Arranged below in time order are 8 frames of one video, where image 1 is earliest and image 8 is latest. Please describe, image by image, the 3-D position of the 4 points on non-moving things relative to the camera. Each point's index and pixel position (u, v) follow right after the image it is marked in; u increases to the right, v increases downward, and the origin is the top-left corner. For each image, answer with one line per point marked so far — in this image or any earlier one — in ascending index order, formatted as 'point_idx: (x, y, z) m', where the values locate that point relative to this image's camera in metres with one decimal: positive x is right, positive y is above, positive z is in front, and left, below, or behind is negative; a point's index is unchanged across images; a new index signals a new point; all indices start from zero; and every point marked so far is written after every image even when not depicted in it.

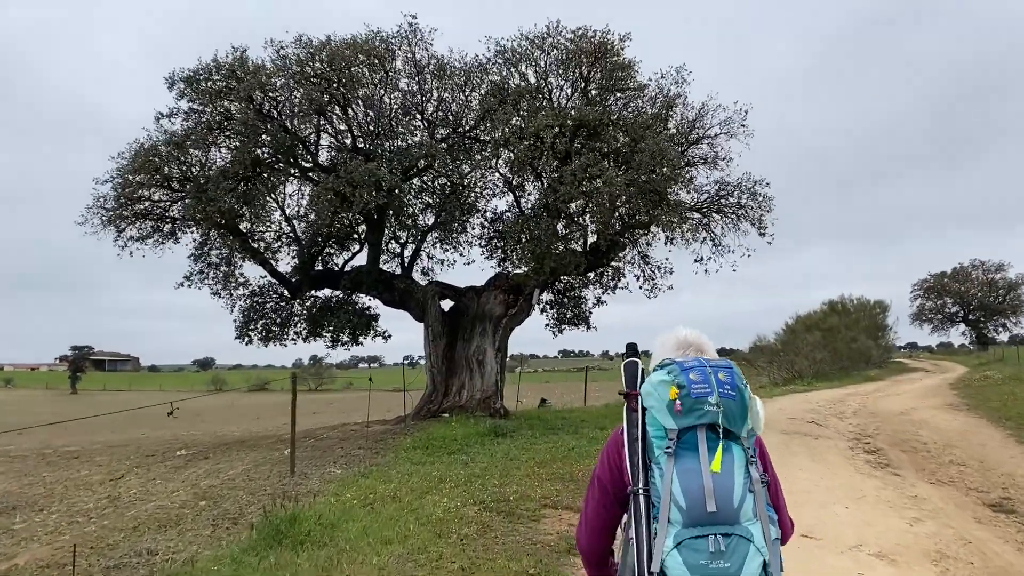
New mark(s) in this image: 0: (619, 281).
0: (+2.3, +0.1, +18.5) m
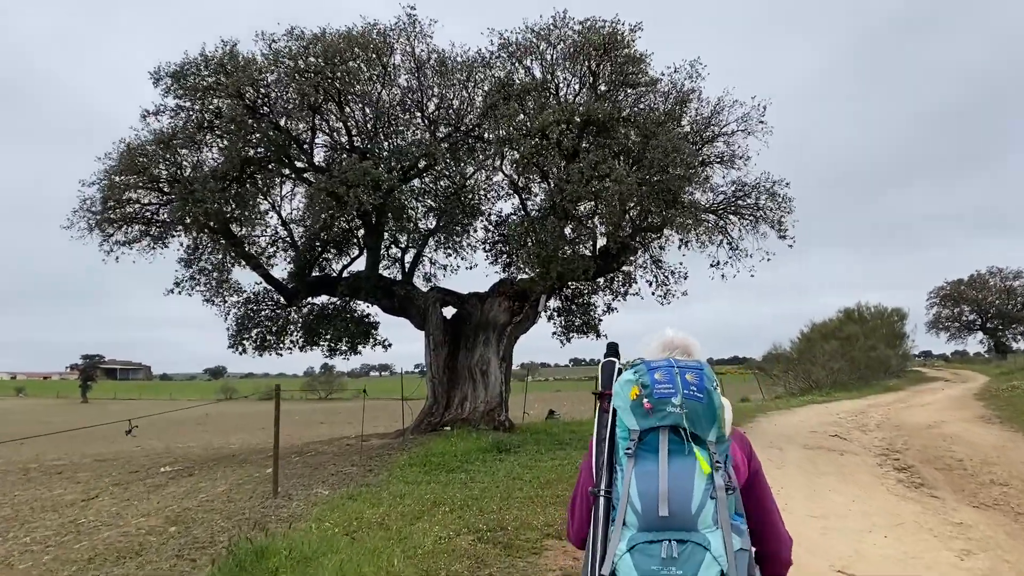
0: (+2.4, 0.0, +17.7) m
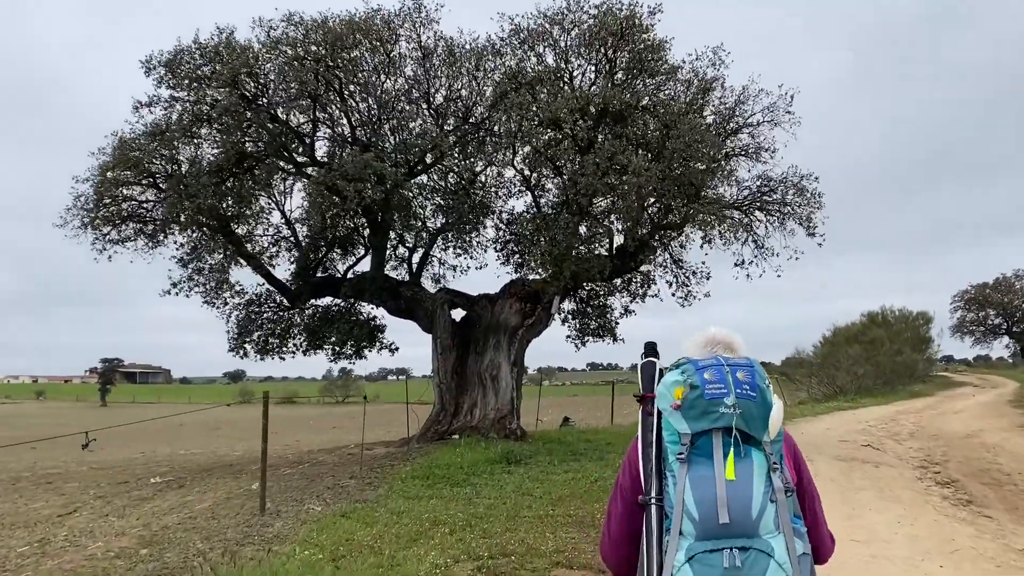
0: (+2.7, 0.0, +16.8) m
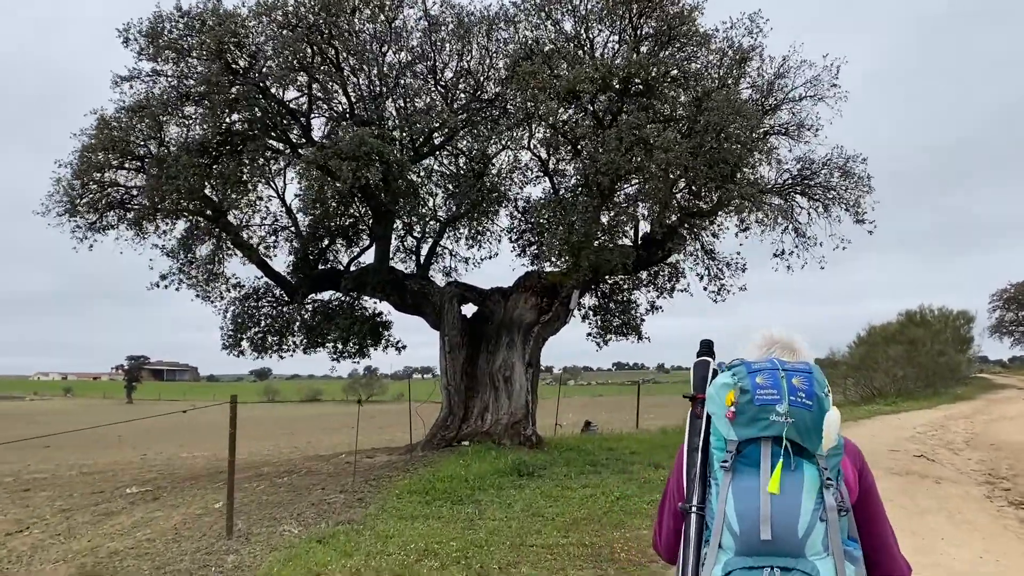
0: (+3.0, +0.1, +15.4) m
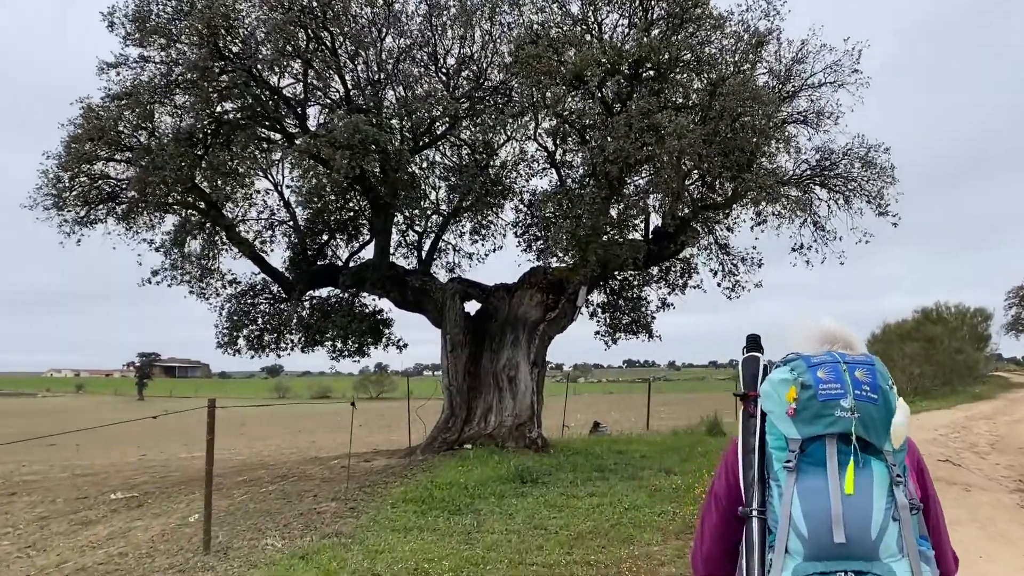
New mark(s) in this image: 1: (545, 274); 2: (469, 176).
0: (+3.1, +0.1, +14.8) m
1: (+0.5, +0.2, +13.5) m
2: (-0.7, +1.9, +14.3) m
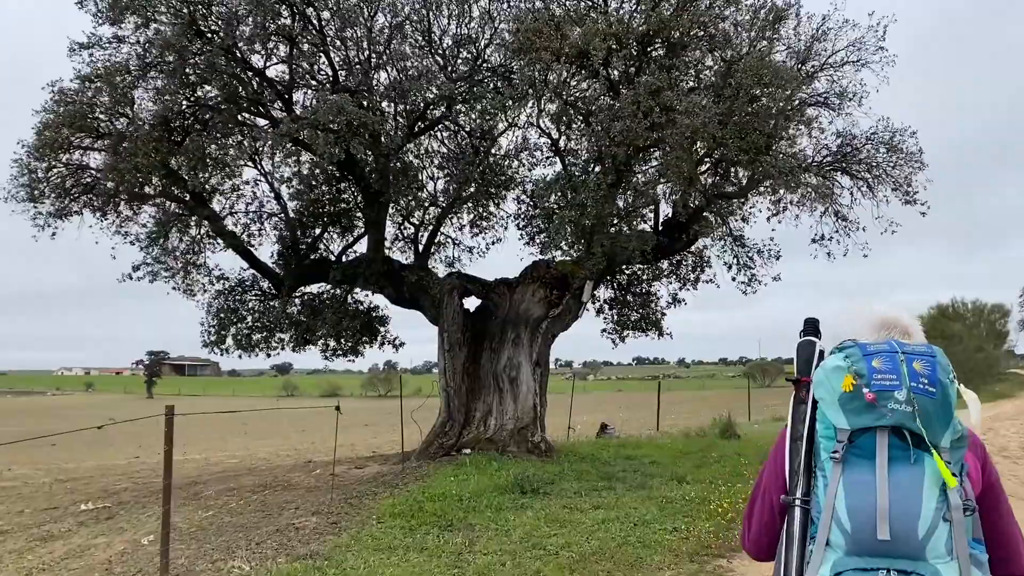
0: (+3.1, +0.2, +13.9) m
1: (+0.5, +0.3, +12.7) m
2: (-0.7, +2.0, +13.5) m
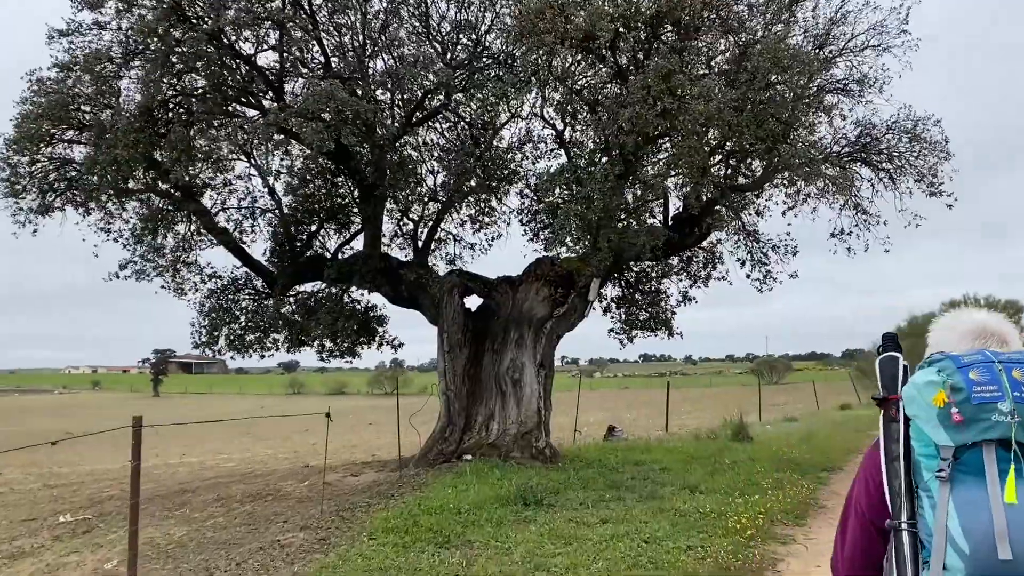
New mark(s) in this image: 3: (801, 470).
0: (+3.2, +0.3, +13.3) m
1: (+0.6, +0.3, +12.1) m
2: (-0.7, +2.0, +12.9) m
3: (+3.8, -2.4, +11.3) m
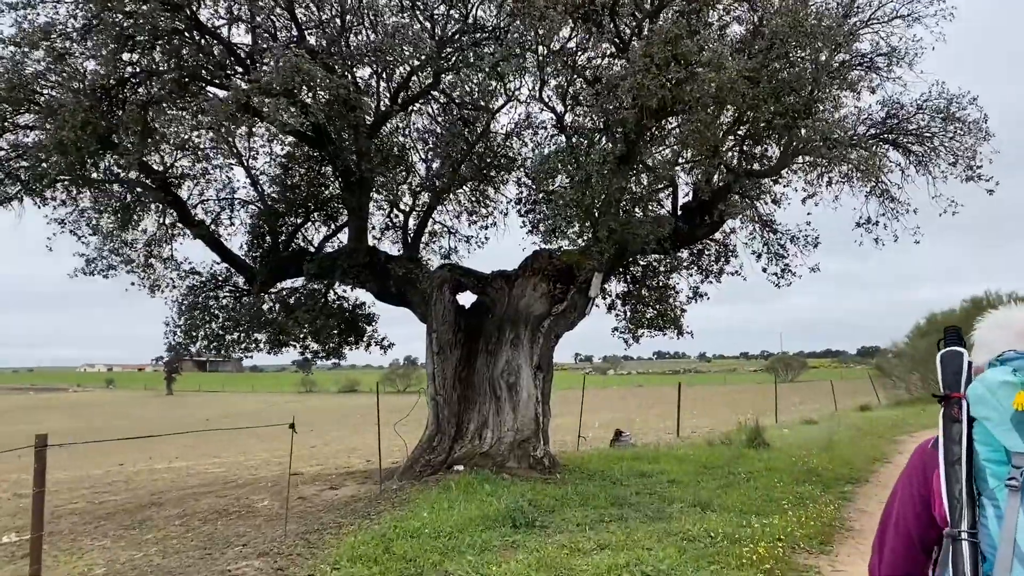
0: (+3.1, +0.3, +12.3) m
1: (+0.5, +0.4, +11.2) m
2: (-0.7, +2.1, +12.0) m
3: (+3.7, -2.4, +10.3) m
